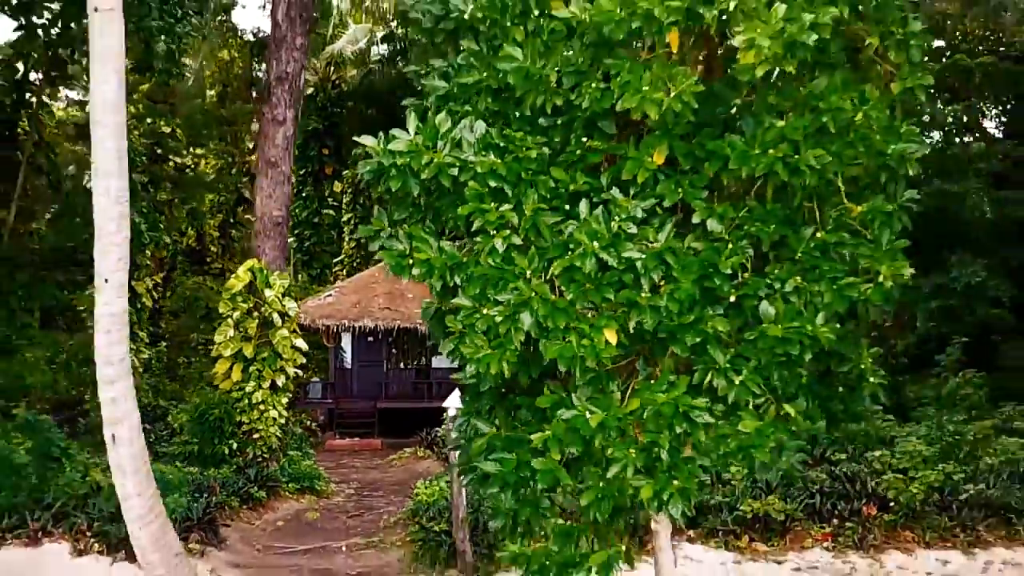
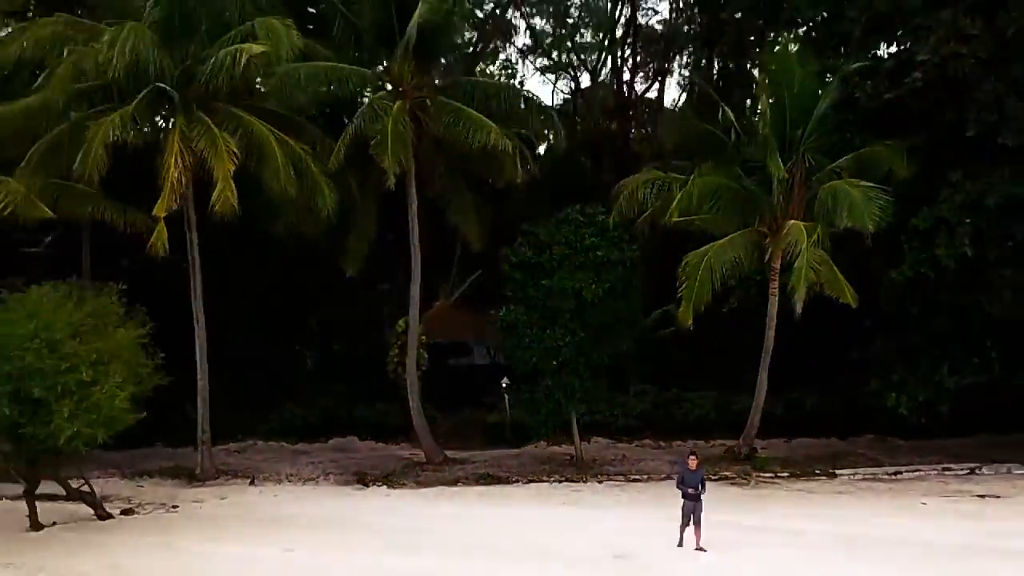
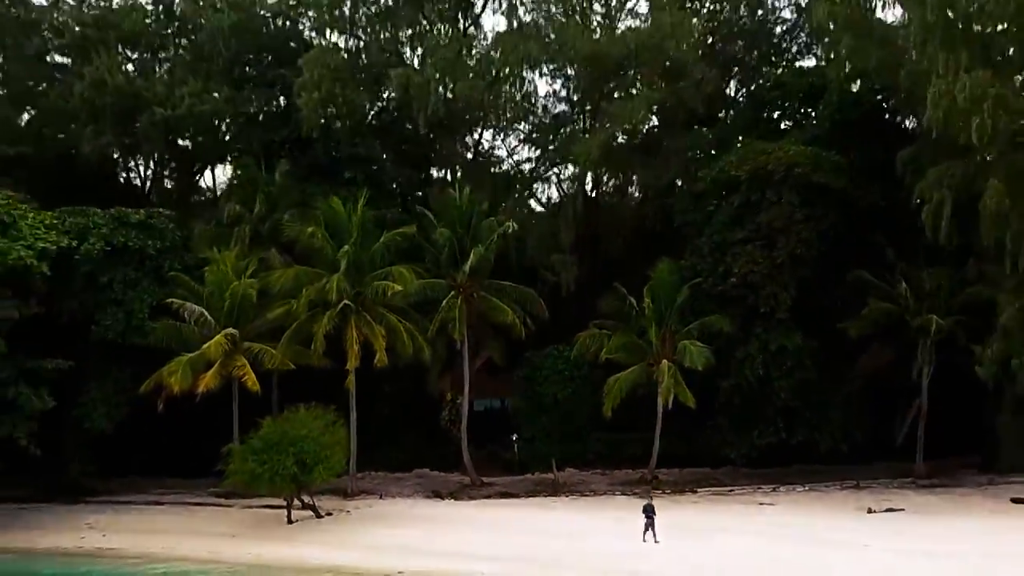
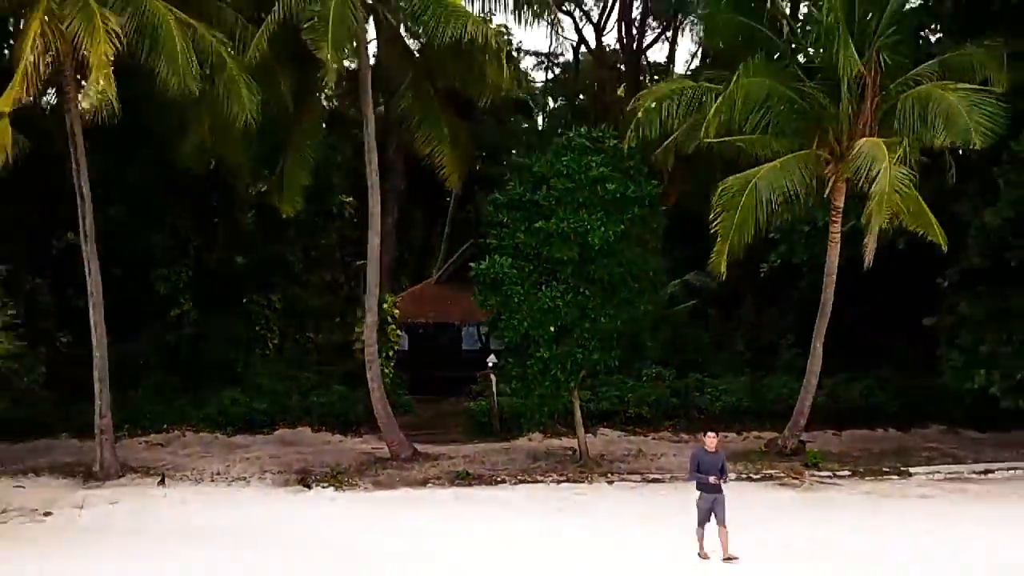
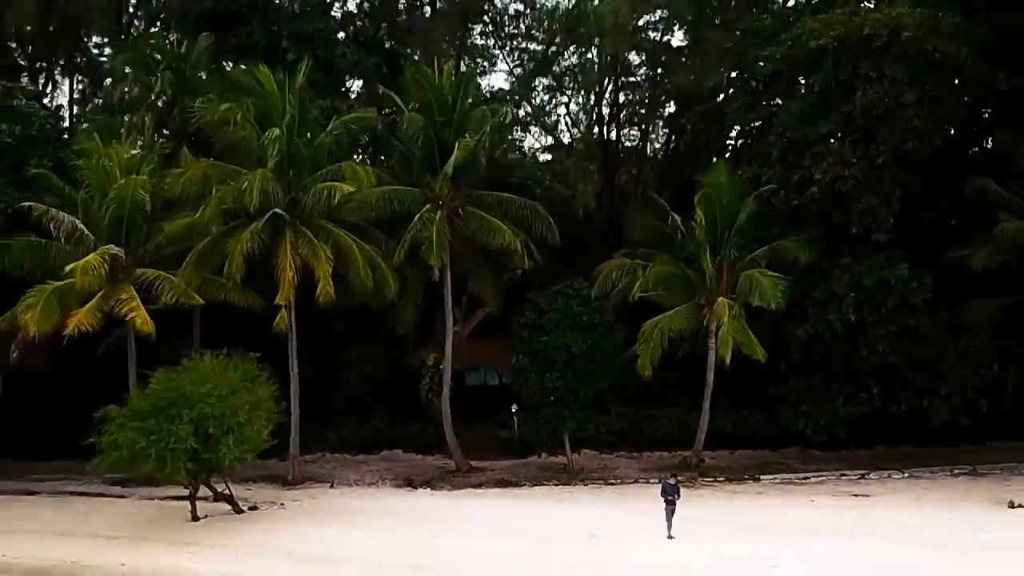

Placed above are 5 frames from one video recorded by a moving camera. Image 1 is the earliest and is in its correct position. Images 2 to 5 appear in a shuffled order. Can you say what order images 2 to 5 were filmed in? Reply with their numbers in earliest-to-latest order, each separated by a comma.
4, 2, 5, 3
